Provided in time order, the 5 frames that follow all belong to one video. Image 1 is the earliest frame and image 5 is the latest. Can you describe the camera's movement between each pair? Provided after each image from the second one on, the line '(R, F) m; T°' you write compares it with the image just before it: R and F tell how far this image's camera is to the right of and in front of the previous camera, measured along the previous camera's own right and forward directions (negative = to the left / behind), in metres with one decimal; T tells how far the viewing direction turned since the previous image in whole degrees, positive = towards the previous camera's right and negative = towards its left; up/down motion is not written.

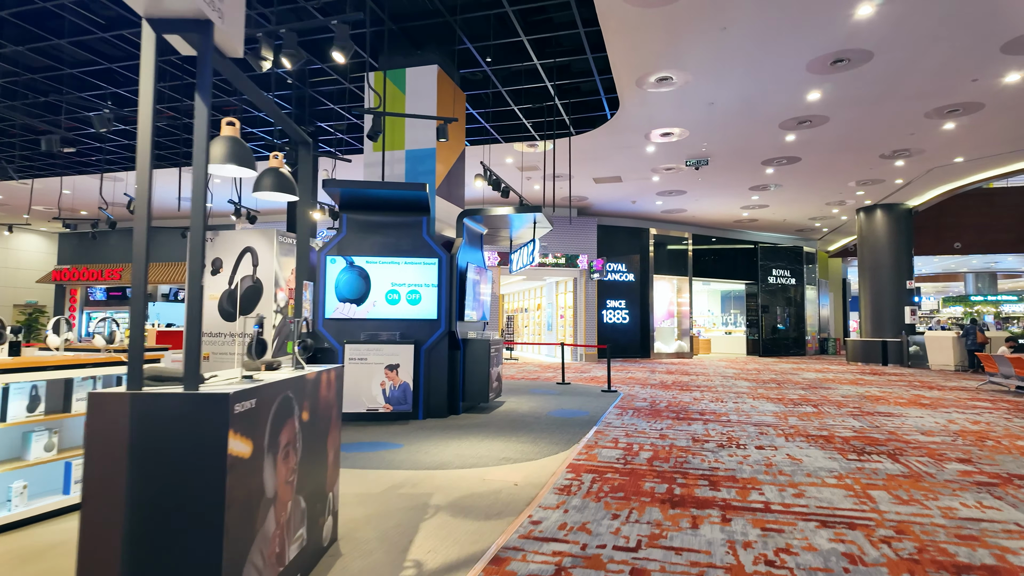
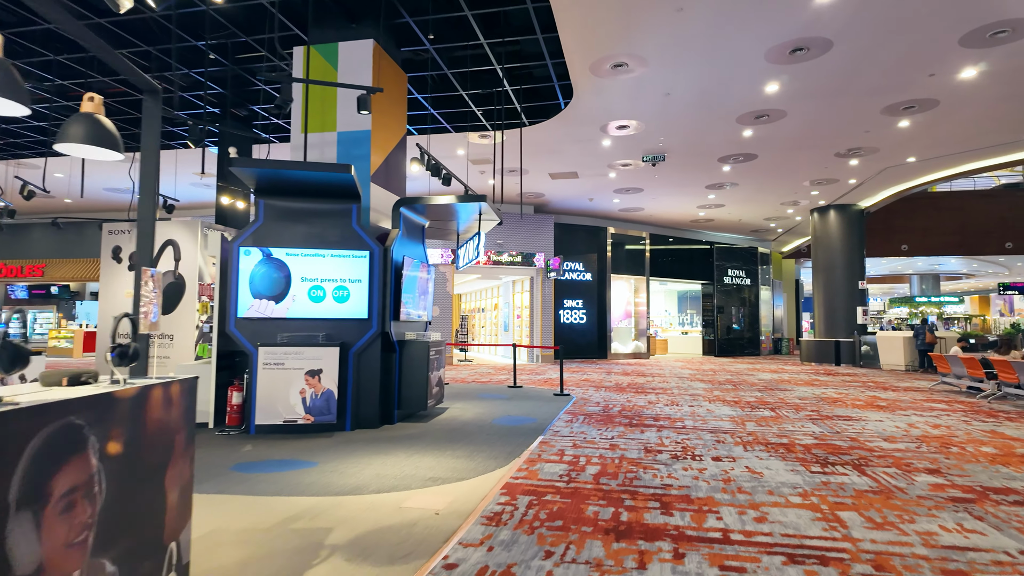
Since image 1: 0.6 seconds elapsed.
(+0.2, +0.5) m; +4°
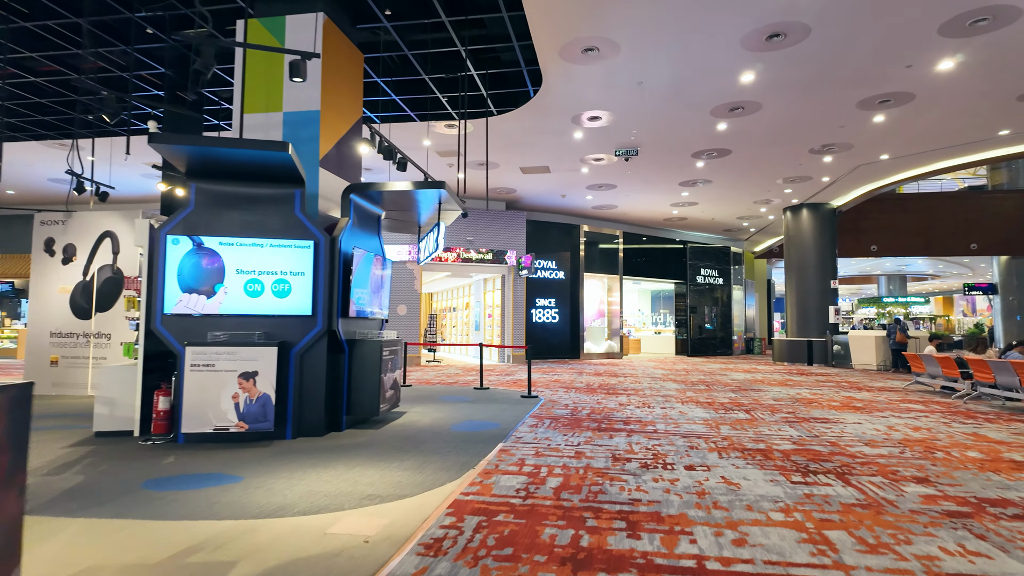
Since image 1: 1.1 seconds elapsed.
(+0.1, +0.4) m; +2°
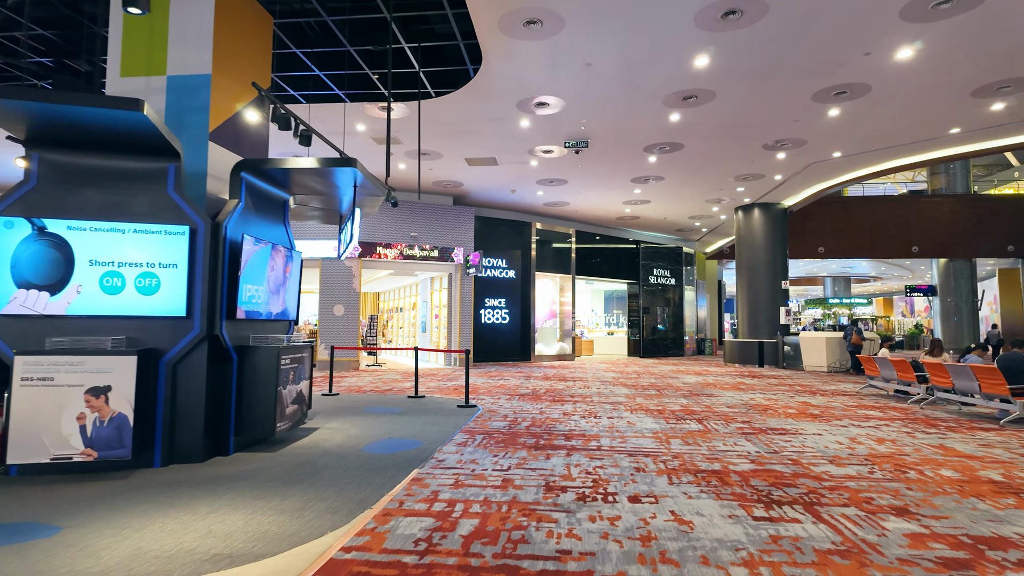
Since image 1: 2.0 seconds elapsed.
(+0.2, +0.7) m; +4°
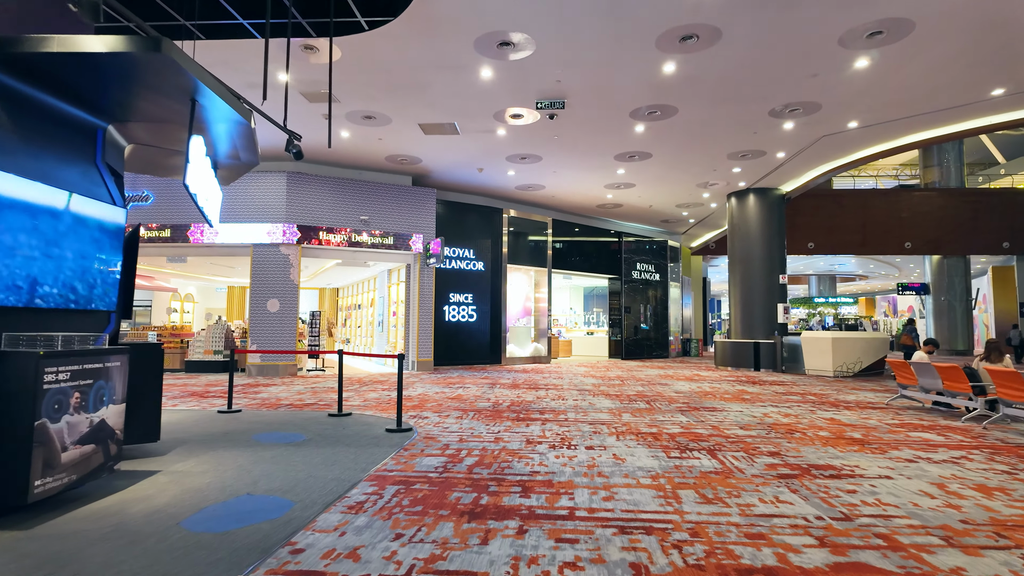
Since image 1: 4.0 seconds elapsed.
(+0.3, +1.6) m; +2°
